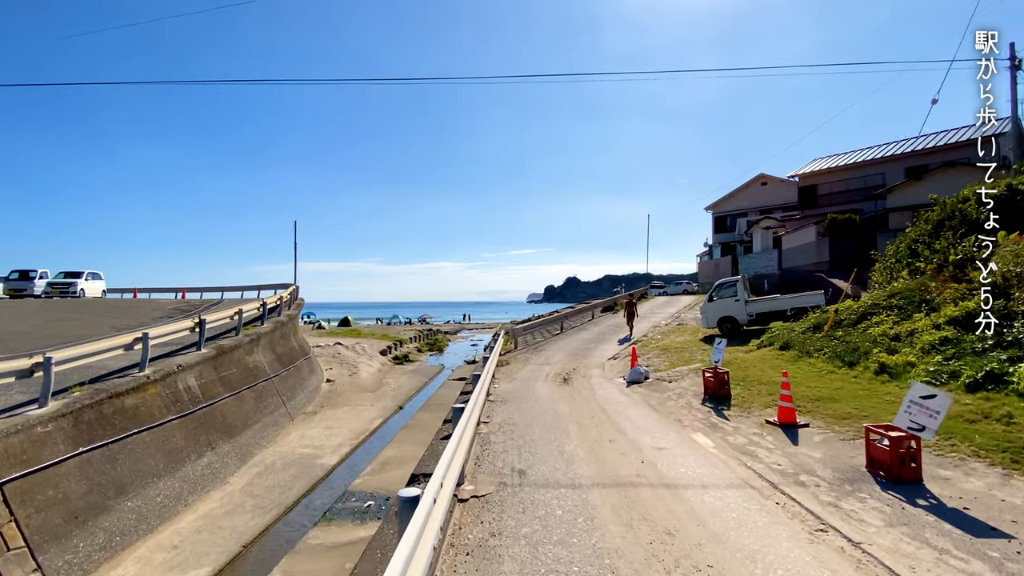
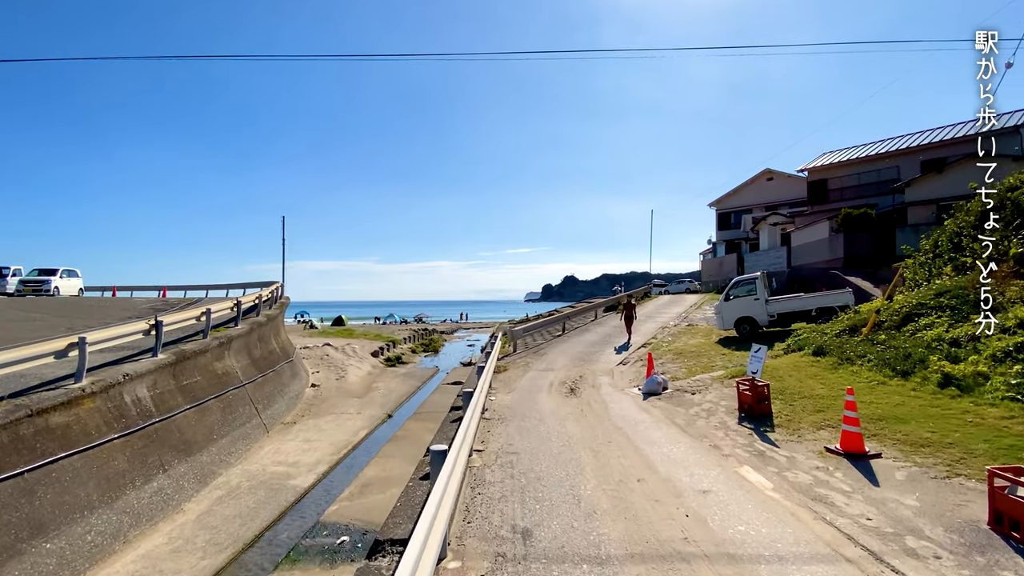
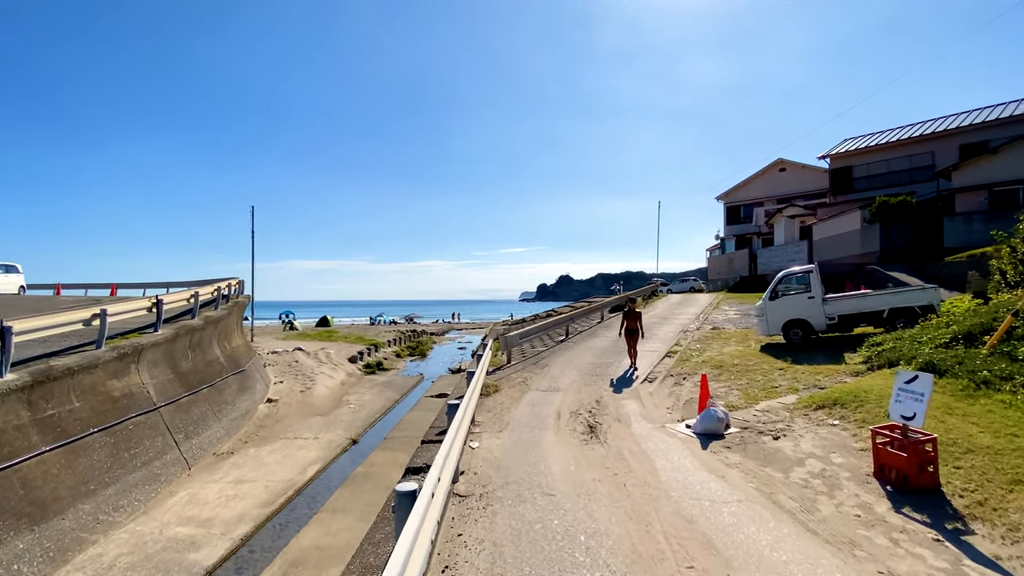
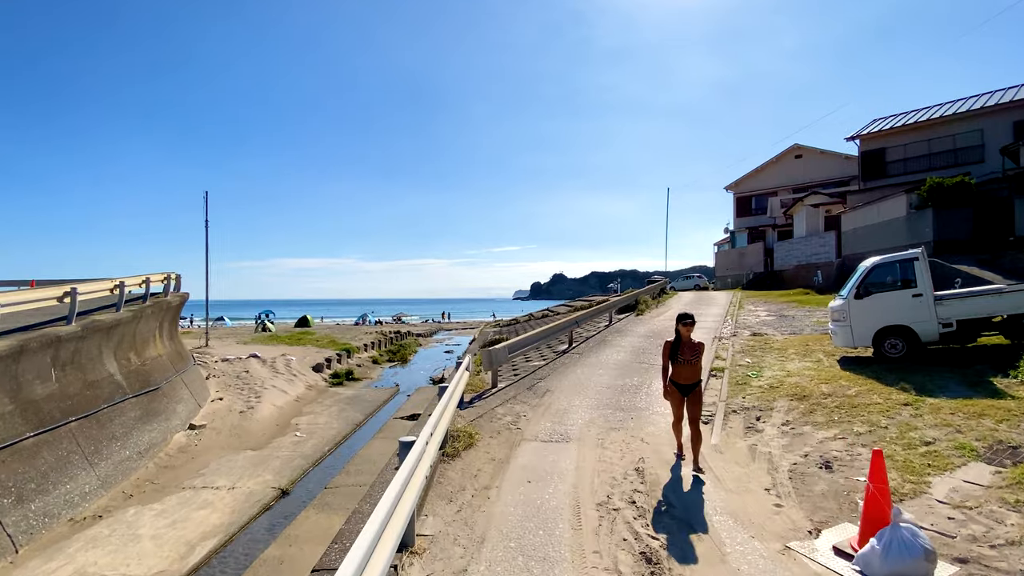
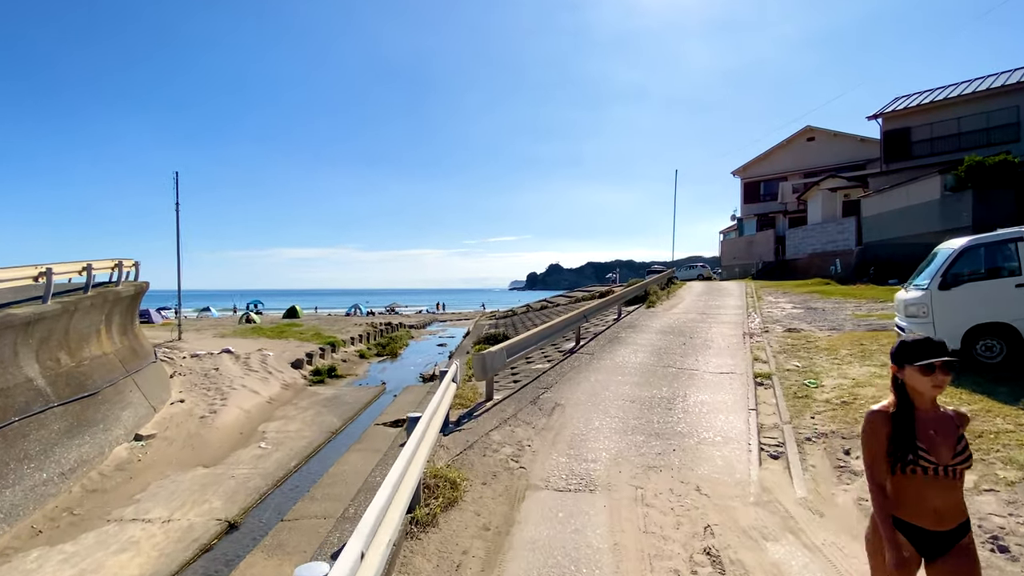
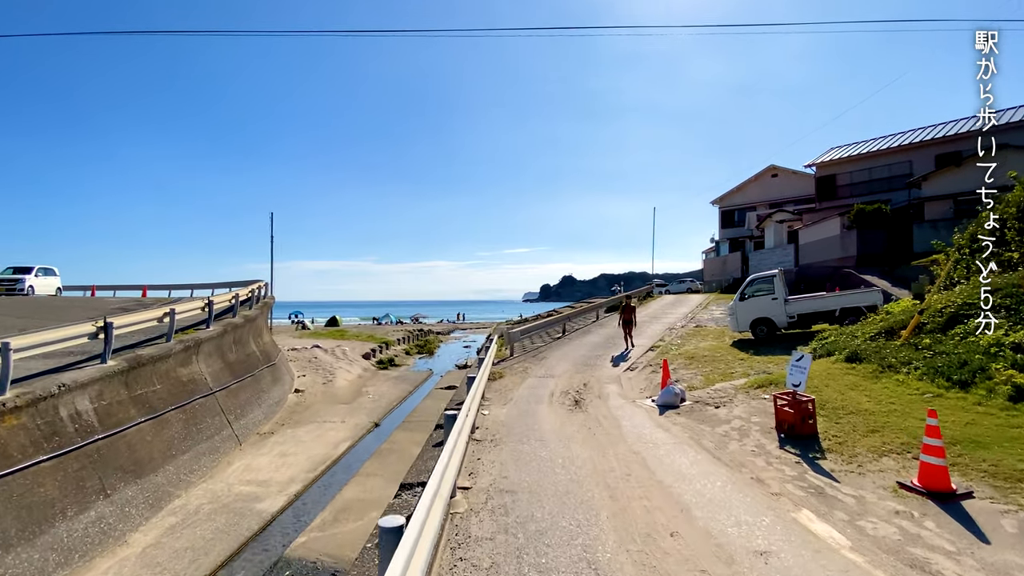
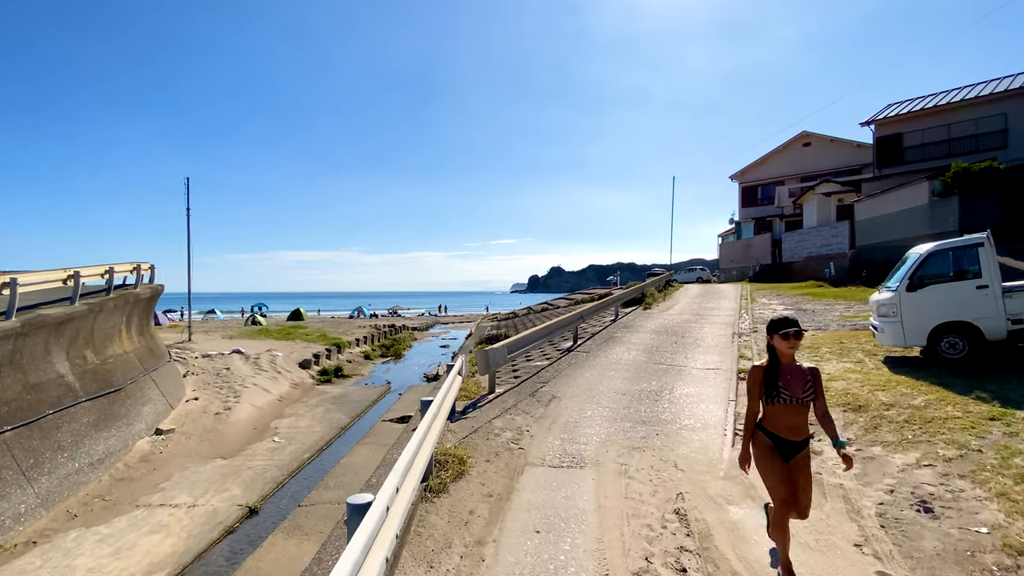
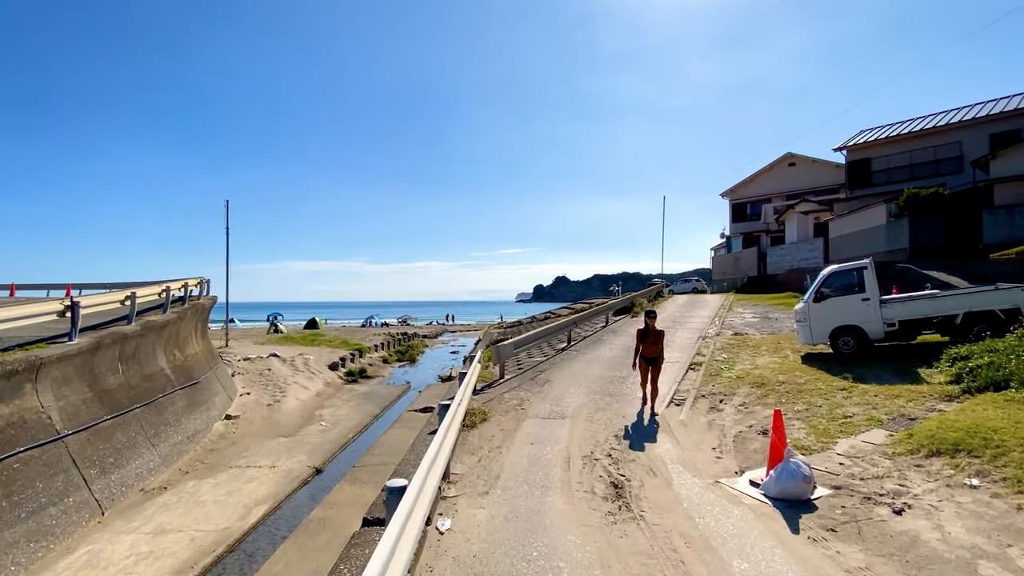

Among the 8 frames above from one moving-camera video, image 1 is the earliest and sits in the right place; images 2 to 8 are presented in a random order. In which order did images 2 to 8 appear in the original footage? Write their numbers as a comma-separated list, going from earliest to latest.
2, 6, 3, 8, 4, 7, 5
